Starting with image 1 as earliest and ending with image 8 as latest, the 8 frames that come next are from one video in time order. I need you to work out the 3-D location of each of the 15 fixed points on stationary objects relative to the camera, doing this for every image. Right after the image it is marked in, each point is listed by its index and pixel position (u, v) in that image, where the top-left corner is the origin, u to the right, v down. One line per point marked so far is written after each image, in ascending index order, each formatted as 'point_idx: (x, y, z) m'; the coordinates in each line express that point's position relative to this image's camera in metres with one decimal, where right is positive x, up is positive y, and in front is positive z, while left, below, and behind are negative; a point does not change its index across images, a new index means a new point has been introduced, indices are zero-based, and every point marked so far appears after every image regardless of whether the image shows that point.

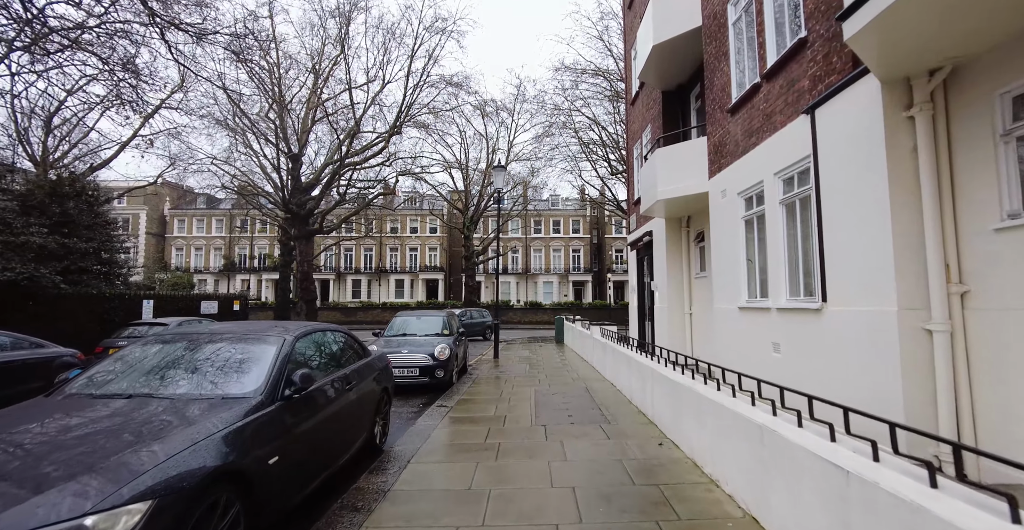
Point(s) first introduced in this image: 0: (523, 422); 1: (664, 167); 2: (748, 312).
0: (+0.1, -2.0, +5.9) m
1: (+3.1, +2.0, +9.1) m
2: (+3.6, -0.7, +6.9) m
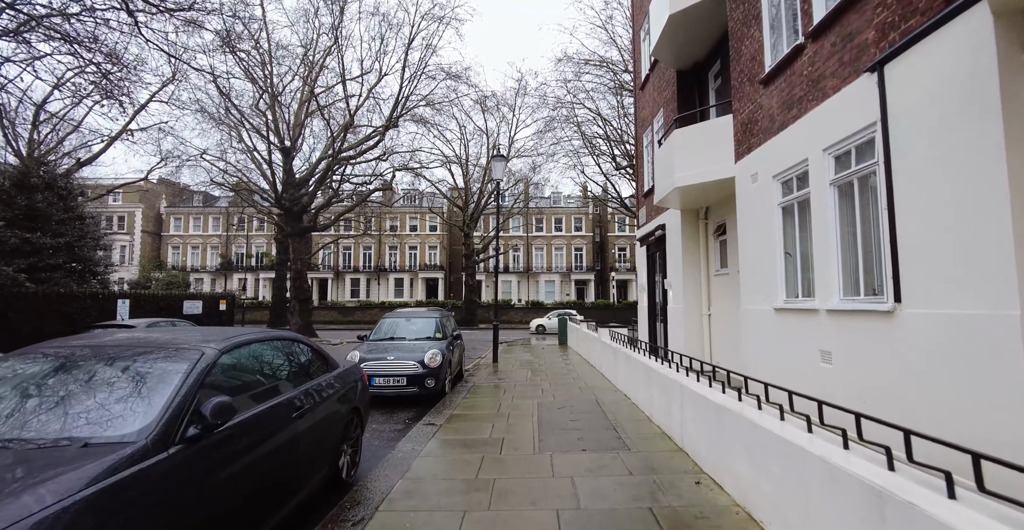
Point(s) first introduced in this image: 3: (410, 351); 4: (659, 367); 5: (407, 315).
0: (+0.1, -2.0, +4.9) m
1: (+3.1, +2.1, +8.1) m
2: (+3.5, -0.6, +5.9) m
3: (-1.8, -1.5, +8.0) m
4: (+1.9, -1.3, +6.0) m
5: (-2.3, -1.1, +9.6) m
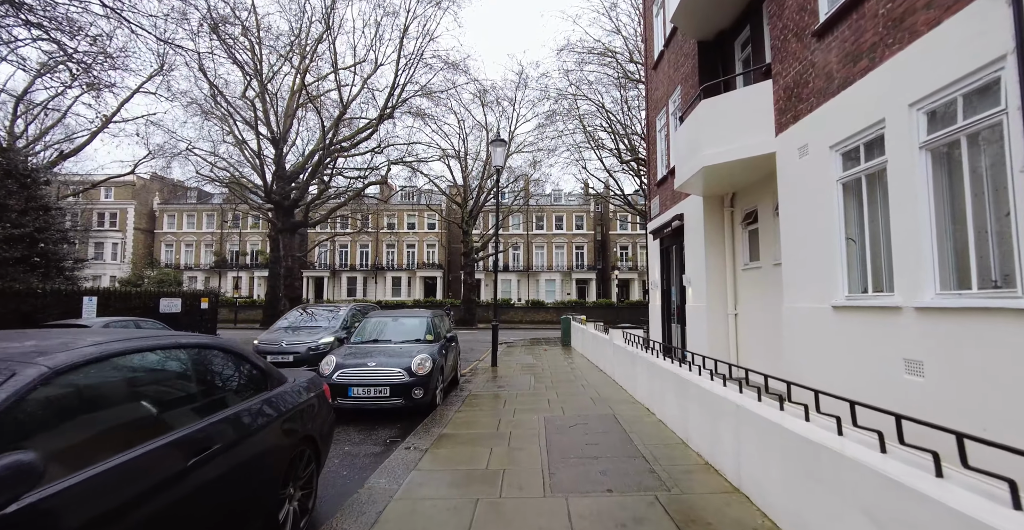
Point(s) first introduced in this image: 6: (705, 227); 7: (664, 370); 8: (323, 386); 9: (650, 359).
0: (+0.1, -1.8, +3.9) m
1: (+3.1, +2.2, +7.0) m
2: (+3.6, -0.5, +4.8) m
3: (-1.8, -1.4, +6.9) m
4: (+1.9, -1.2, +4.9) m
5: (-2.3, -0.9, +8.5) m
6: (+3.8, +0.8, +8.9) m
7: (+1.9, -1.3, +5.7) m
8: (-1.8, -1.1, +4.2) m
9: (+2.0, -1.4, +6.6) m
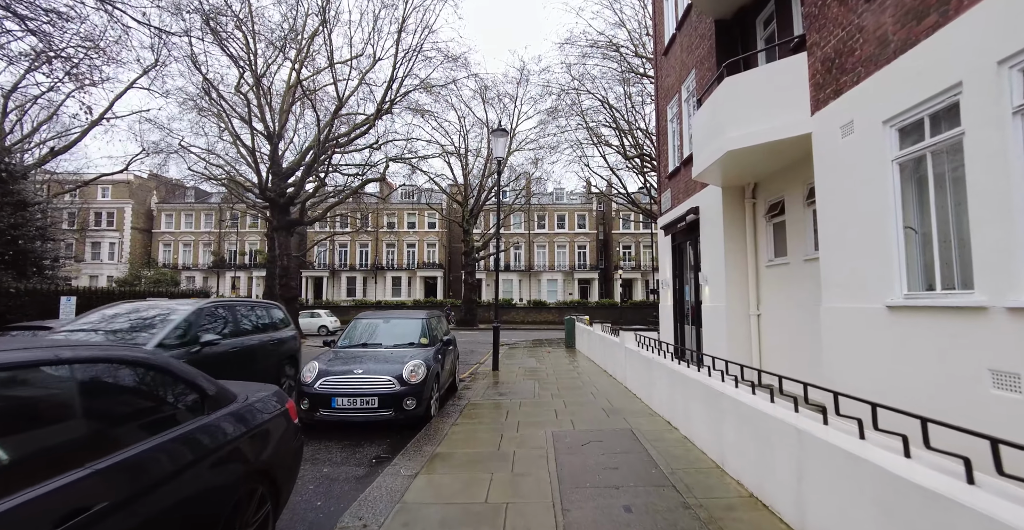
0: (+0.2, -1.8, +3.2) m
1: (+3.1, +2.3, +6.3) m
2: (+3.6, -0.5, +4.1) m
3: (-1.8, -1.3, +6.2) m
4: (+2.0, -1.1, +4.2) m
5: (-2.2, -0.9, +7.9) m
6: (+3.8, +0.8, +8.2) m
7: (+2.0, -1.3, +5.0) m
8: (-1.7, -1.1, +3.5) m
9: (+2.1, -1.3, +5.9) m
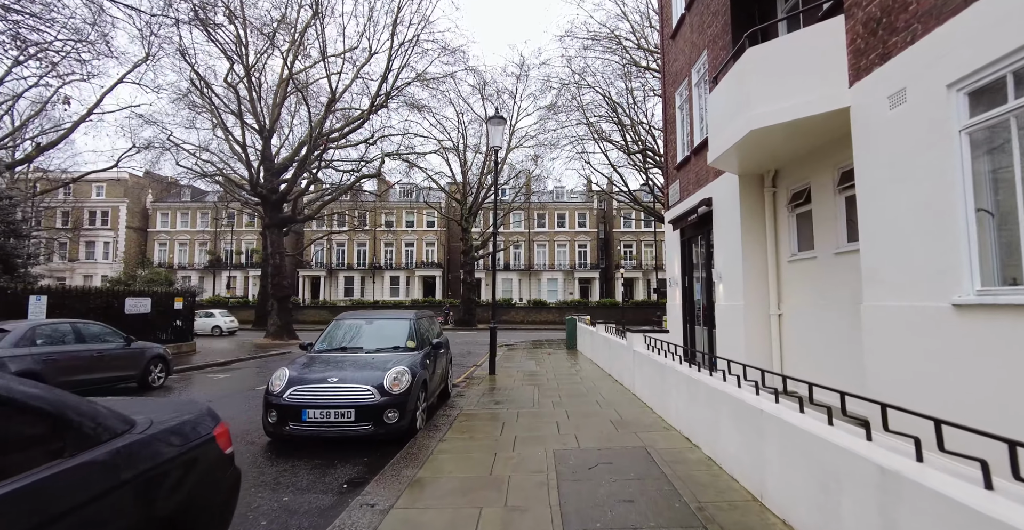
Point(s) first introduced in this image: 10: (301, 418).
0: (+0.1, -1.7, +2.5) m
1: (+3.1, +2.3, +5.6) m
2: (+3.6, -0.4, +3.4) m
3: (-1.8, -1.3, +5.5) m
4: (+1.9, -1.1, +3.6) m
5: (-2.3, -0.8, +7.2) m
6: (+3.8, +0.9, +7.5) m
7: (+1.9, -1.2, +4.3) m
8: (-1.8, -1.0, +2.8) m
9: (+2.0, -1.2, +5.2) m
10: (-2.3, -1.7, +5.0) m
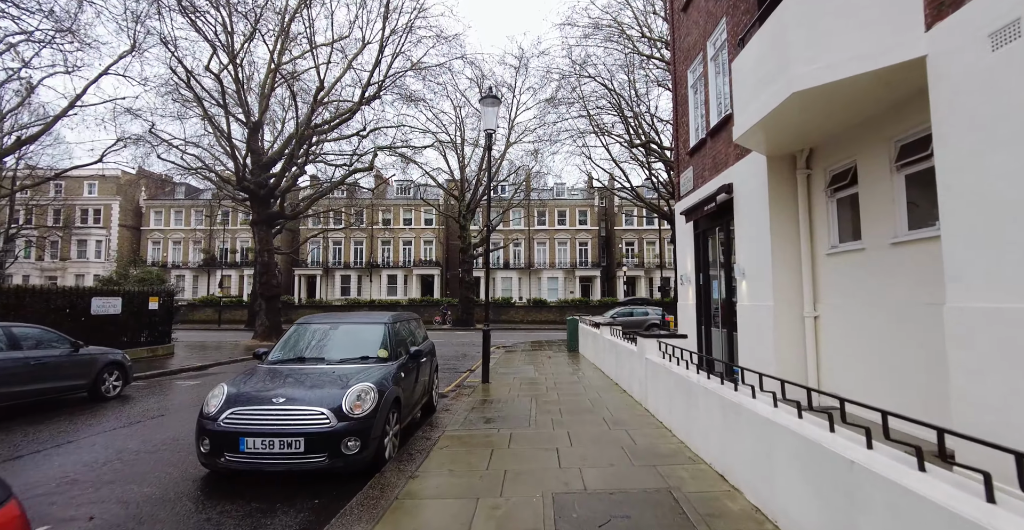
0: (0.0, -1.6, +1.5) m
1: (+3.0, +2.4, +4.6) m
2: (+3.5, -0.3, +2.4) m
3: (-1.9, -1.2, +4.6) m
4: (+1.8, -1.0, +2.6) m
5: (-2.4, -0.7, +6.2) m
6: (+3.7, +1.0, +6.5) m
7: (+1.8, -1.1, +3.4) m
8: (-1.9, -0.9, +1.8) m
9: (+1.9, -1.2, +4.3) m
10: (-2.4, -1.6, +4.0) m
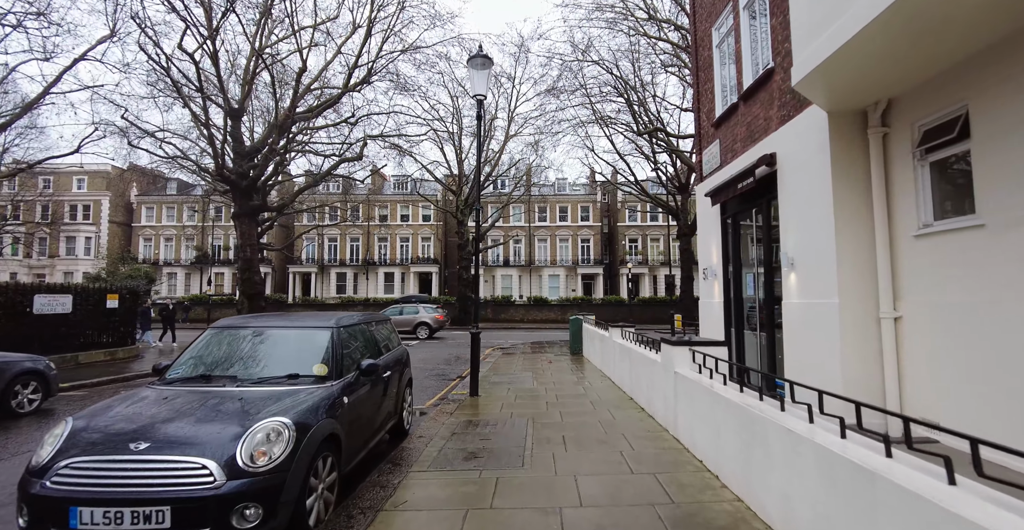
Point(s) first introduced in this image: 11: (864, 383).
0: (-0.1, -1.5, +0.1) m
1: (+2.9, +2.6, +3.2) m
2: (+3.3, -0.2, +1.0) m
3: (-2.0, -1.0, +3.1) m
4: (+1.7, -0.9, +1.1) m
5: (-2.5, -0.6, +4.8) m
6: (+3.6, +1.1, +5.0) m
7: (+1.7, -1.0, +1.9) m
8: (-2.0, -0.8, +0.4) m
9: (+1.8, -1.0, +2.8) m
10: (-2.6, -1.5, +2.6) m
11: (+3.7, -1.2, +4.8) m
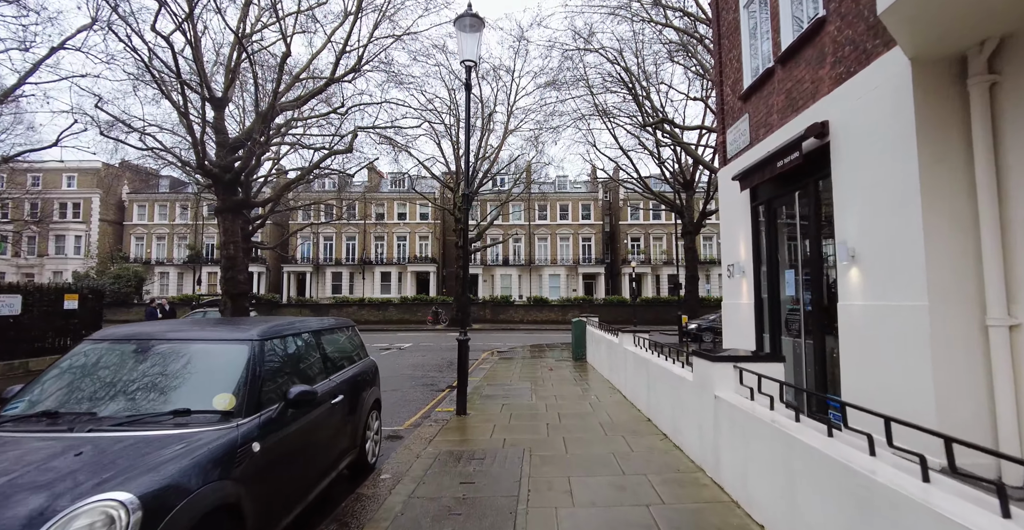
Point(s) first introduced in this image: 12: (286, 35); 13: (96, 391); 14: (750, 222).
0: (-0.2, -1.4, -1.1) m
1: (+2.8, +2.6, +2.0) m
2: (+3.2, -0.1, -0.2) m
3: (-2.1, -1.0, +2.0) m
4: (+1.6, -0.8, 0.0) m
5: (-2.6, -0.5, +3.6) m
6: (+3.5, +1.2, +3.9) m
7: (+1.6, -0.9, +0.8) m
8: (-2.1, -0.7, -0.8) m
9: (+1.7, -1.0, +1.7) m
10: (-2.7, -1.4, +1.4) m
11: (+3.6, -1.2, +3.6) m
12: (-9.5, +10.0, +19.3) m
13: (-2.7, -0.8, +2.9) m
14: (+3.6, +0.7, +6.9) m
